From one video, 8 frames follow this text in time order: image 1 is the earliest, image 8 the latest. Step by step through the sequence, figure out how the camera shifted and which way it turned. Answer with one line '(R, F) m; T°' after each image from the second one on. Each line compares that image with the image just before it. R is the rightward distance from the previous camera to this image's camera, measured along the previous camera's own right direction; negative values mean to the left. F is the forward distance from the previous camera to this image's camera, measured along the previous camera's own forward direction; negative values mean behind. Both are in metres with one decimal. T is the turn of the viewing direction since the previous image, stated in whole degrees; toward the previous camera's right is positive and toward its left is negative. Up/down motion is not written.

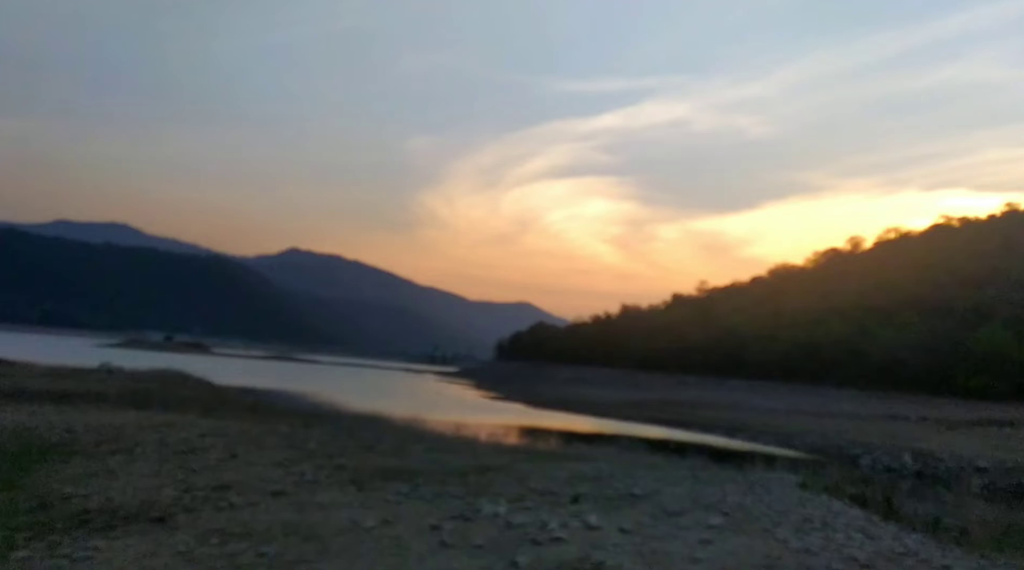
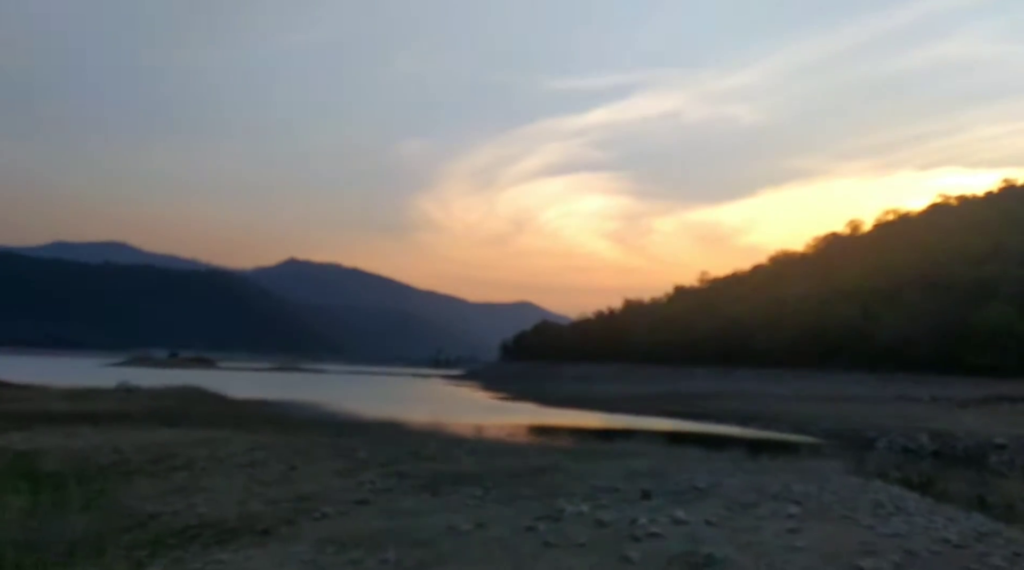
(-0.5, -0.2) m; 0°
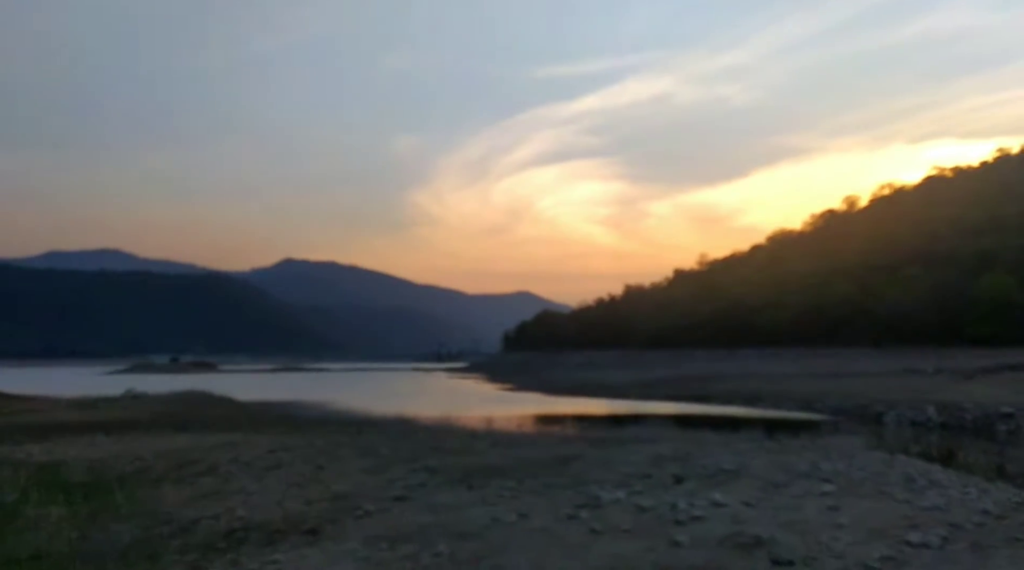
(-0.2, -0.1) m; 0°
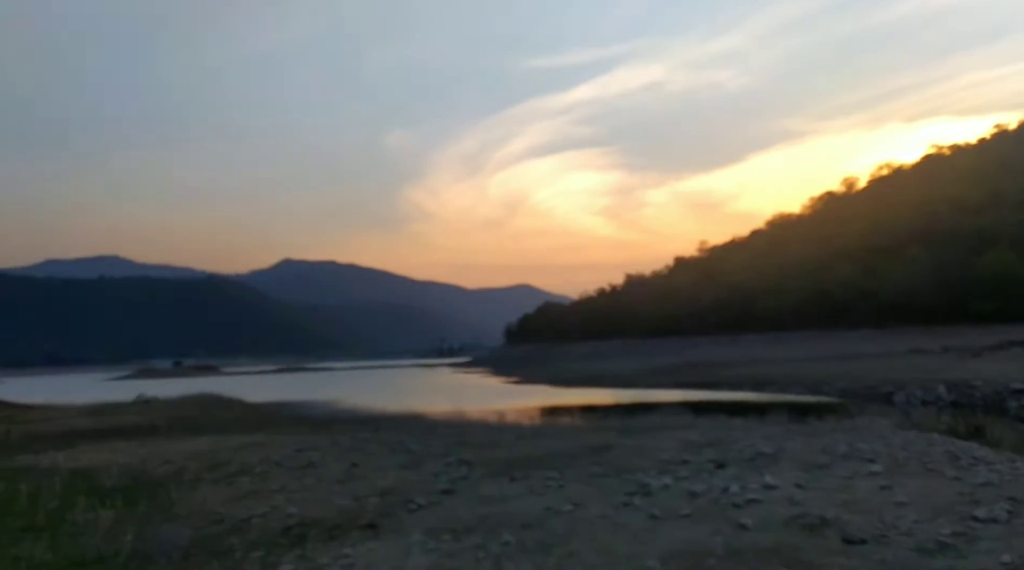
(-0.3, -0.1) m; 0°
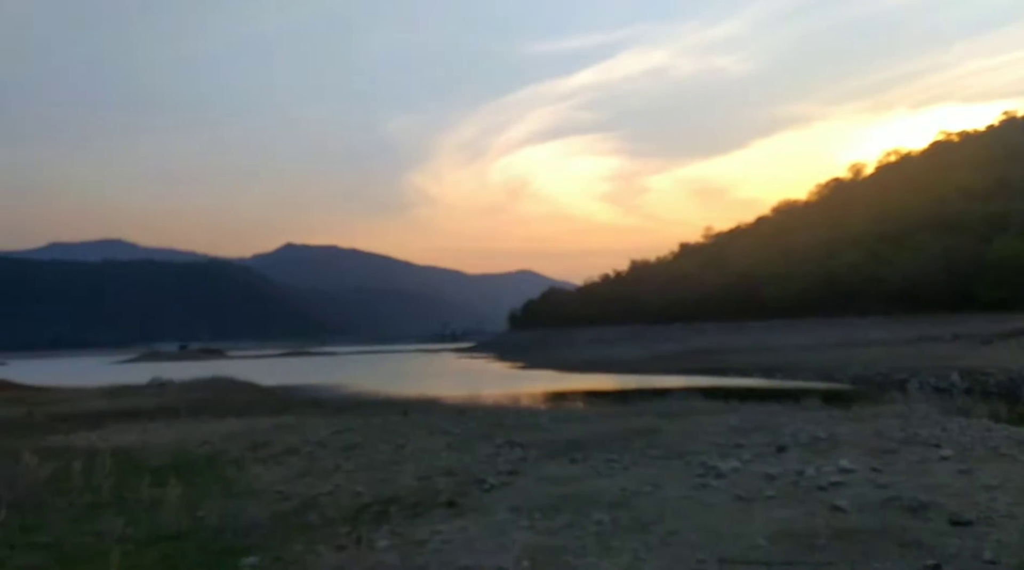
(-0.5, 0.0) m; 0°
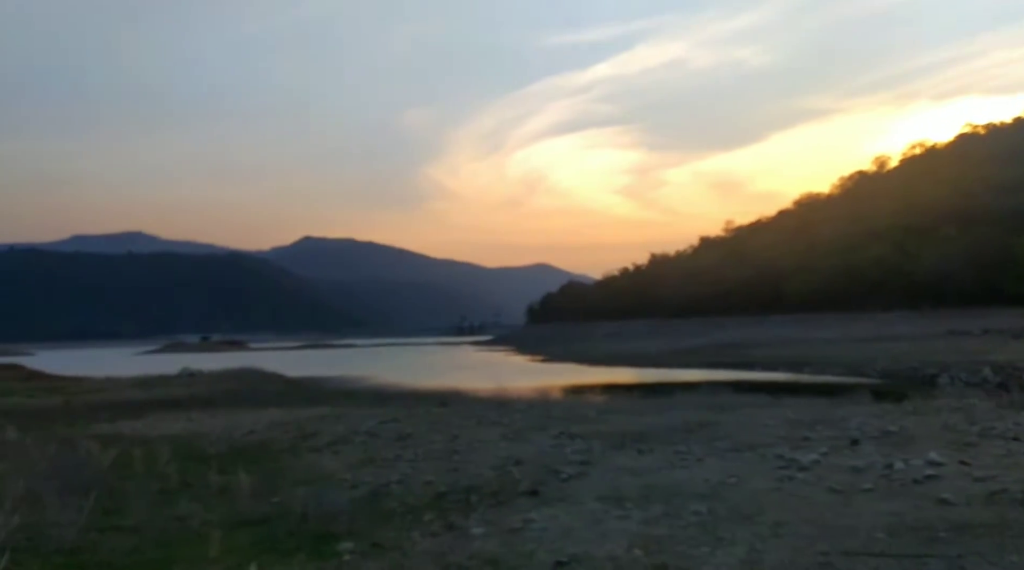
(-0.4, 0.0) m; -1°
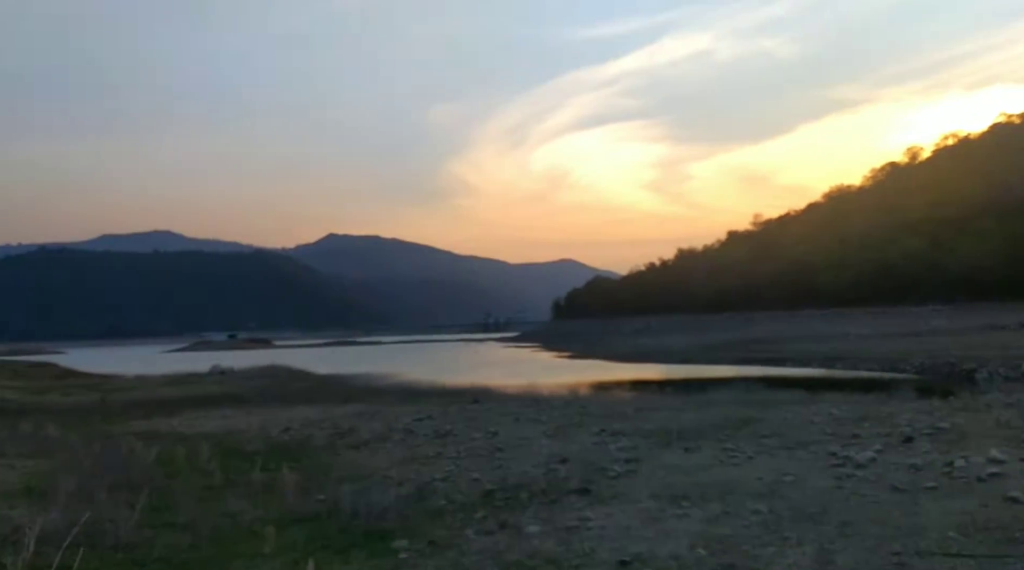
(-0.1, +0.1) m; -2°
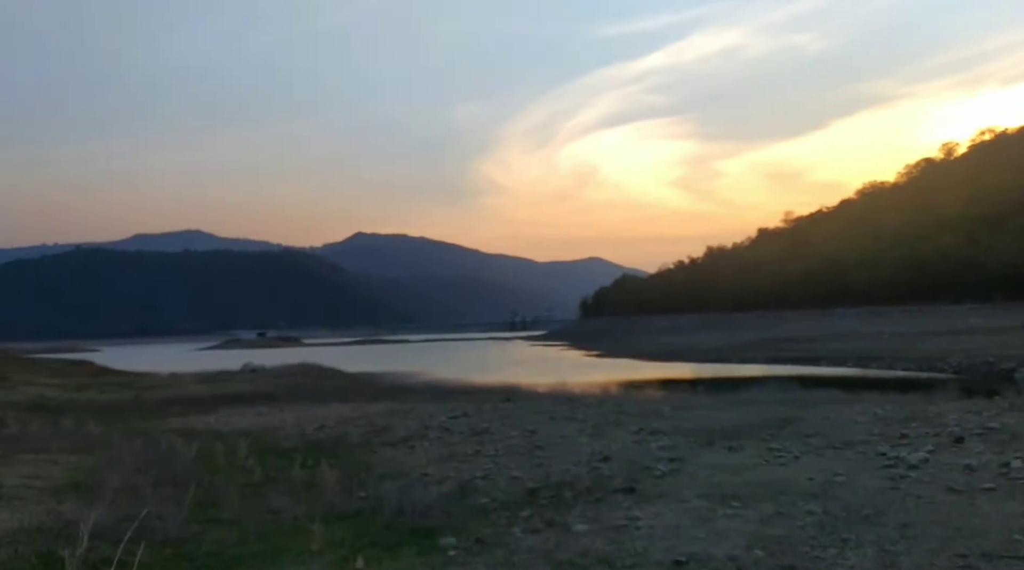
(-0.1, 0.0) m; -2°
